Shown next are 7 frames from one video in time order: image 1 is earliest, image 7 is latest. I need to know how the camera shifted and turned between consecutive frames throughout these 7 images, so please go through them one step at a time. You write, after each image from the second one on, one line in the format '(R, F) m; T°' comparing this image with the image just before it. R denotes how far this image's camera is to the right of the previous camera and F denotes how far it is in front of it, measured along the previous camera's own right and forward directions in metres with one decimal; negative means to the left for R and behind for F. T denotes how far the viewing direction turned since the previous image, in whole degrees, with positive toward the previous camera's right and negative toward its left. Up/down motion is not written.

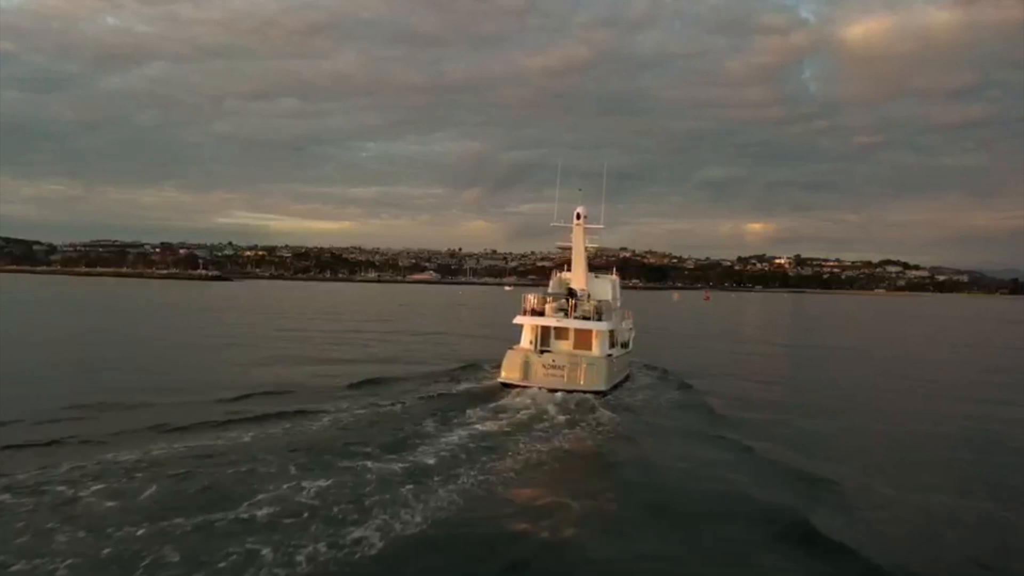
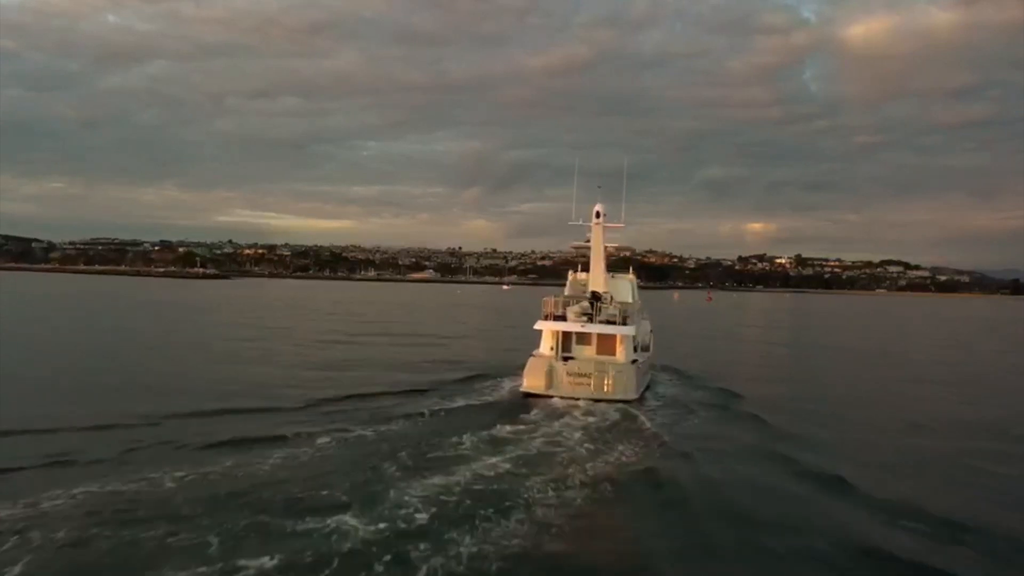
(0.0, +0.8) m; 0°
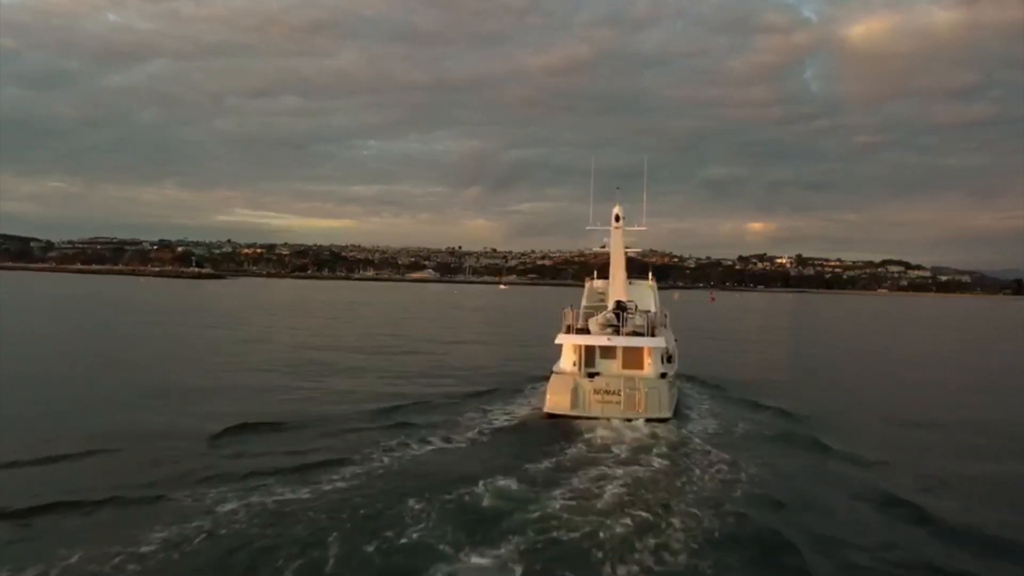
(0.0, +1.2) m; 0°
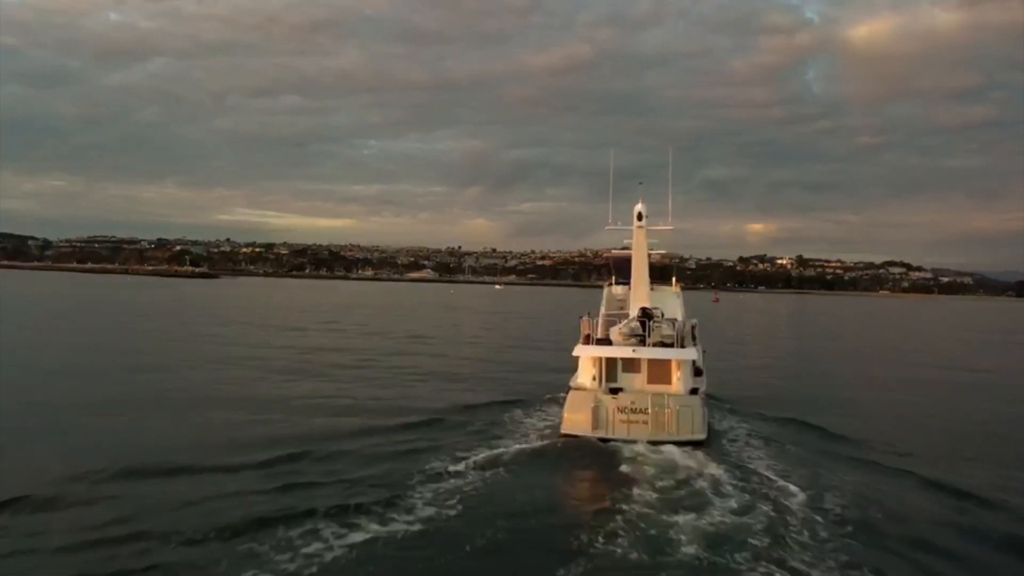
(0.0, +2.0) m; 0°
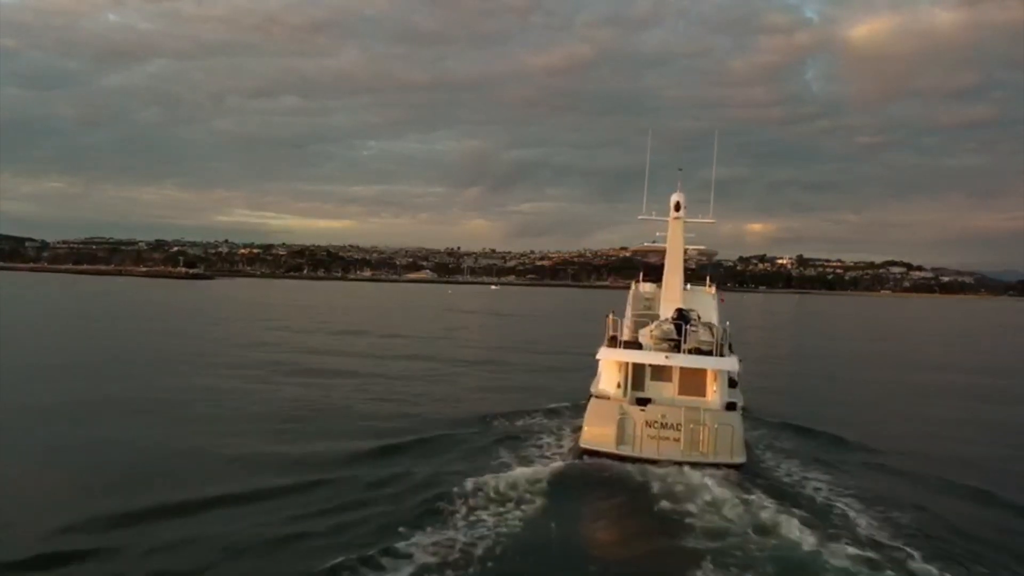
(-0.1, +1.6) m; 0°
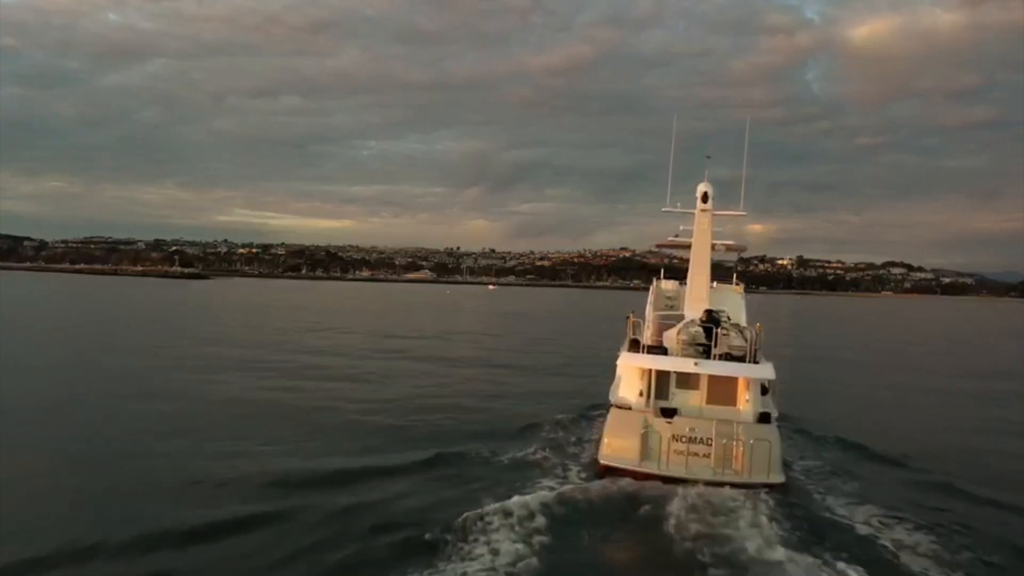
(0.0, +1.3) m; 0°
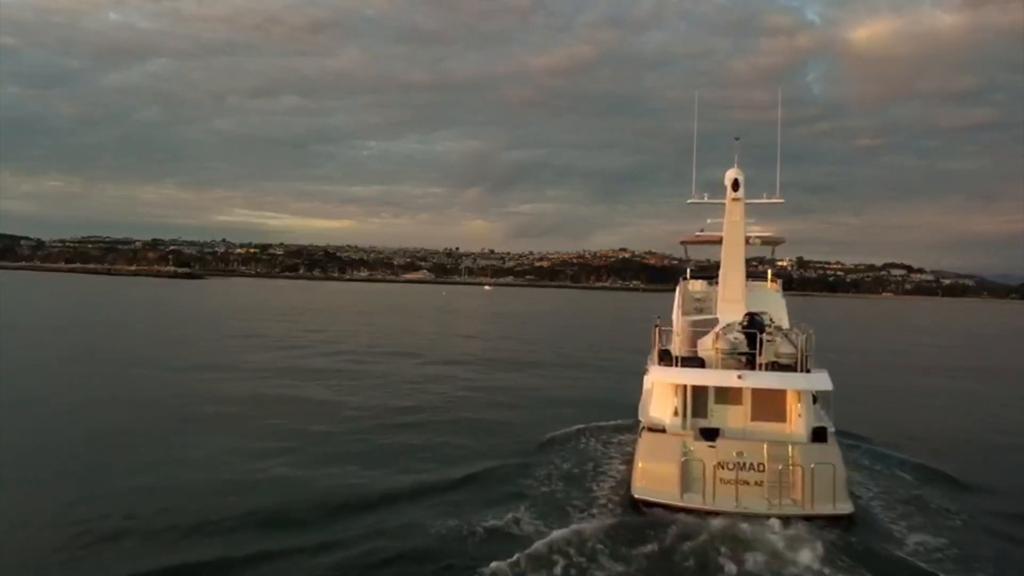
(0.0, +1.4) m; 0°
